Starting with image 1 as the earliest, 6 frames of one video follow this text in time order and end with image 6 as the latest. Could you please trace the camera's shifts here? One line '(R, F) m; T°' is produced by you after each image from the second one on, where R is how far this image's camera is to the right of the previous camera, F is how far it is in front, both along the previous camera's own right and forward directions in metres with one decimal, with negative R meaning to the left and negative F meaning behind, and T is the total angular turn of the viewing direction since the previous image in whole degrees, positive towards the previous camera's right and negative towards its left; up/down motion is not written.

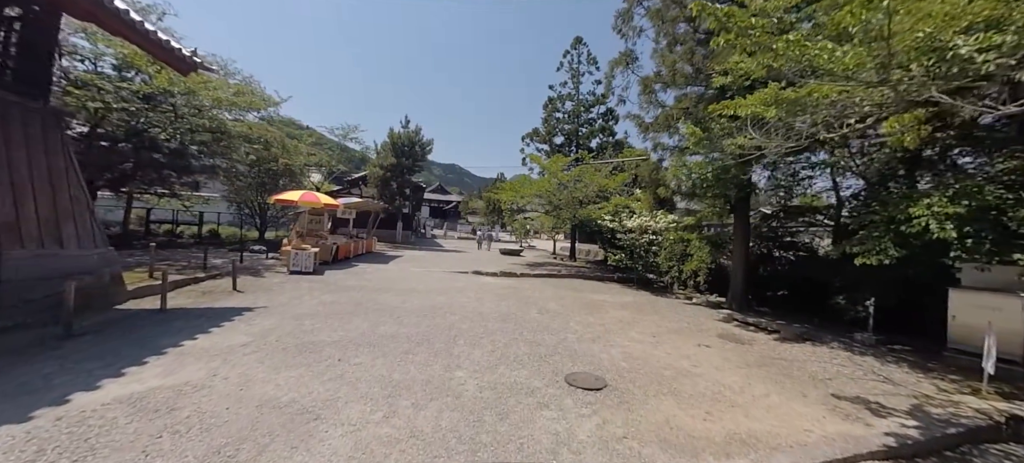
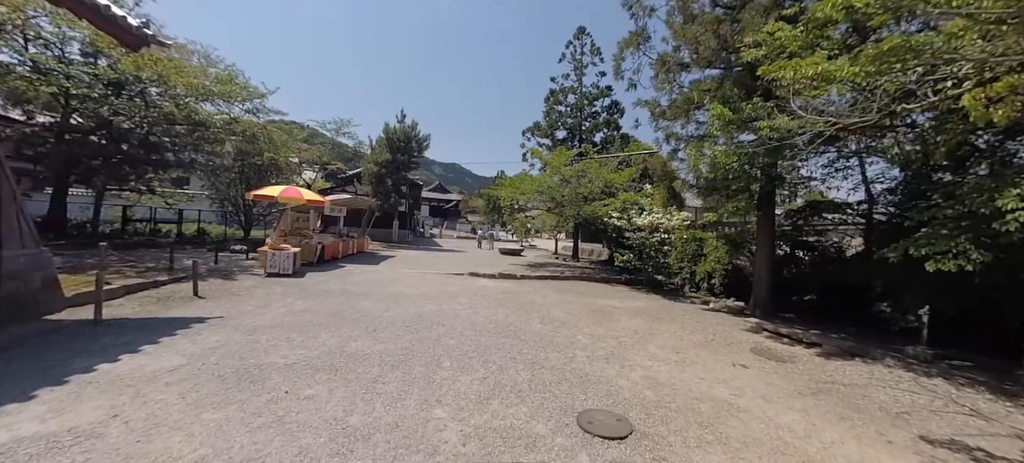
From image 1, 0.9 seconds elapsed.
(0.0, +0.9) m; 0°
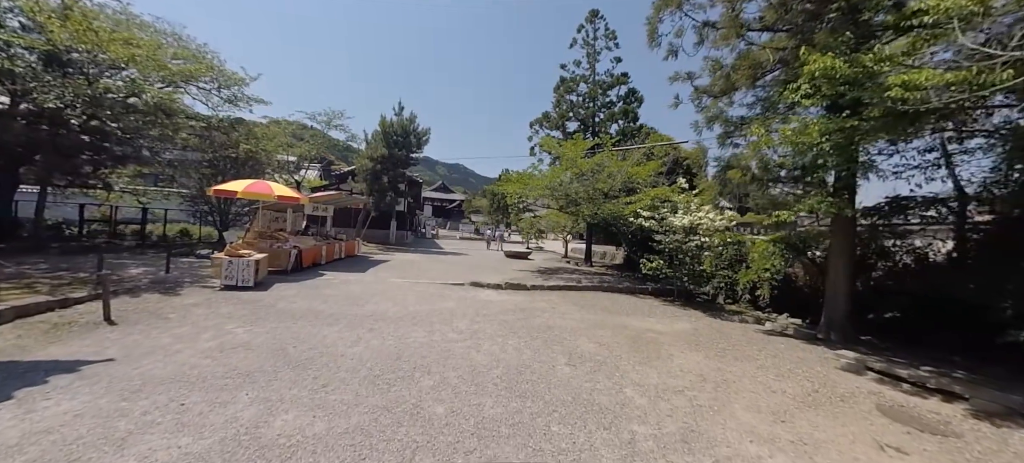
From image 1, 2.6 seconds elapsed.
(-0.1, +1.6) m; -1°
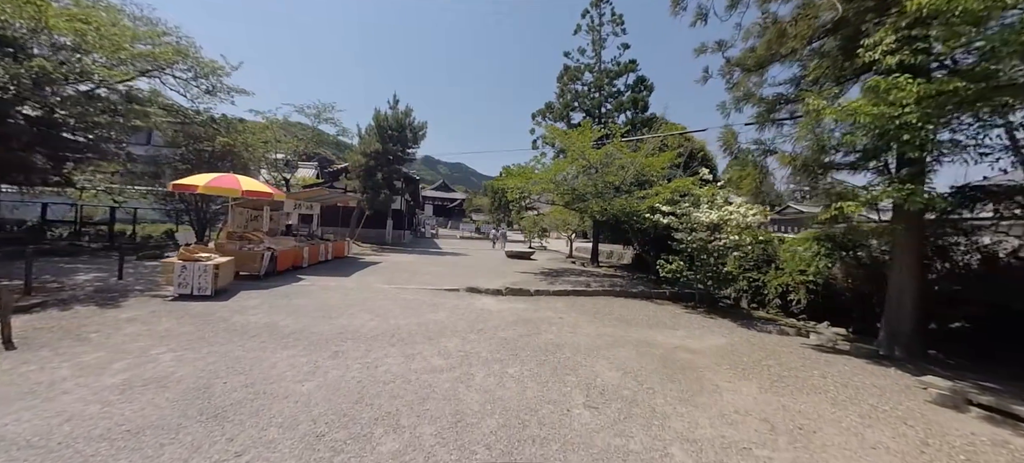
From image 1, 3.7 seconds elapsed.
(0.0, +1.0) m; 0°
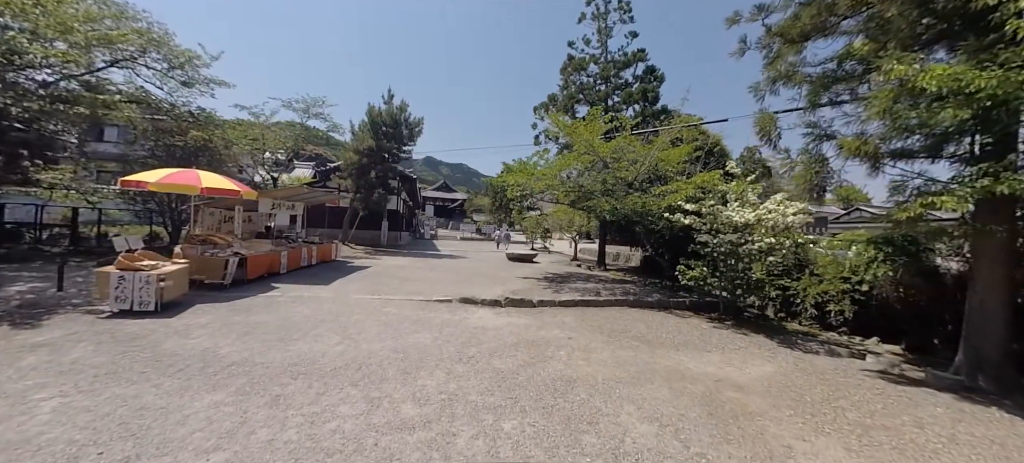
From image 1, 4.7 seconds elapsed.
(0.0, +0.9) m; 0°
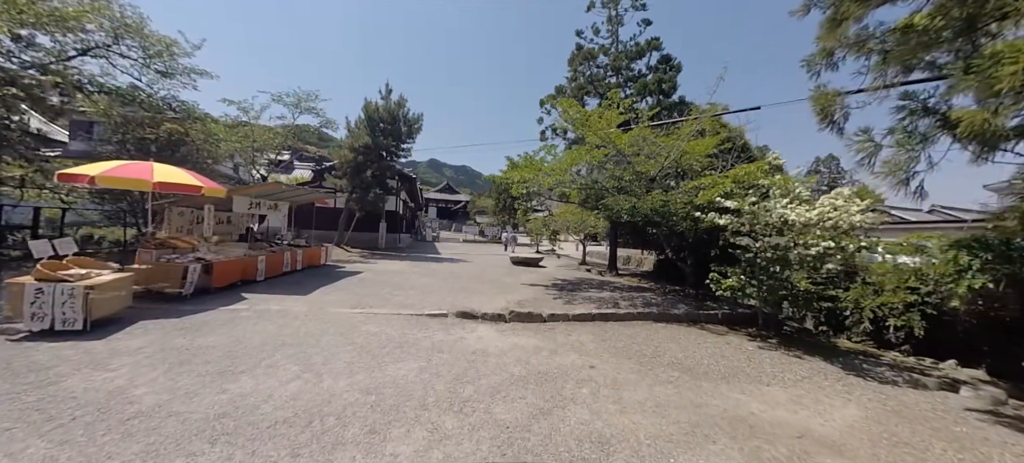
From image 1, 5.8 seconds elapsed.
(0.0, +1.0) m; -1°
